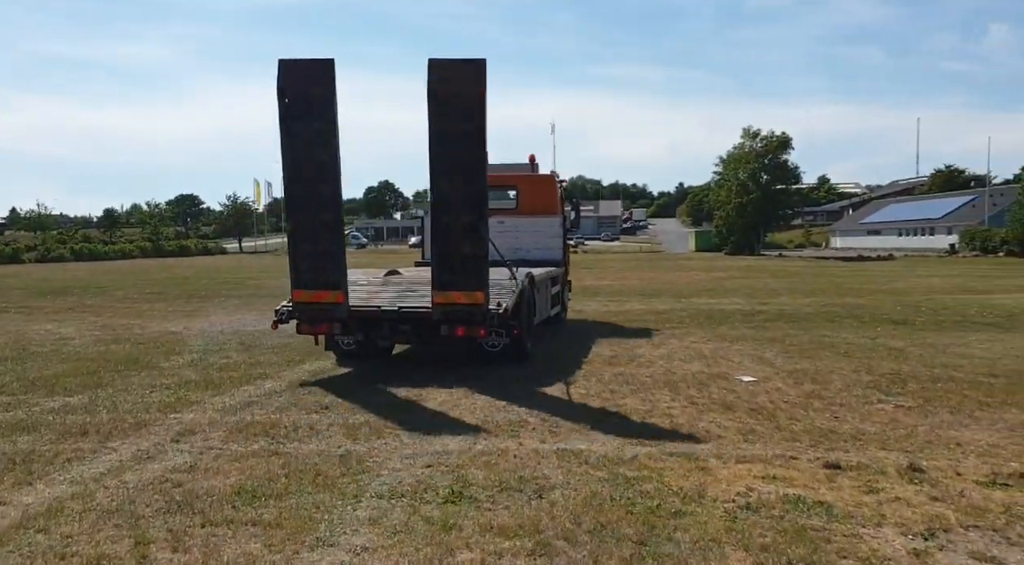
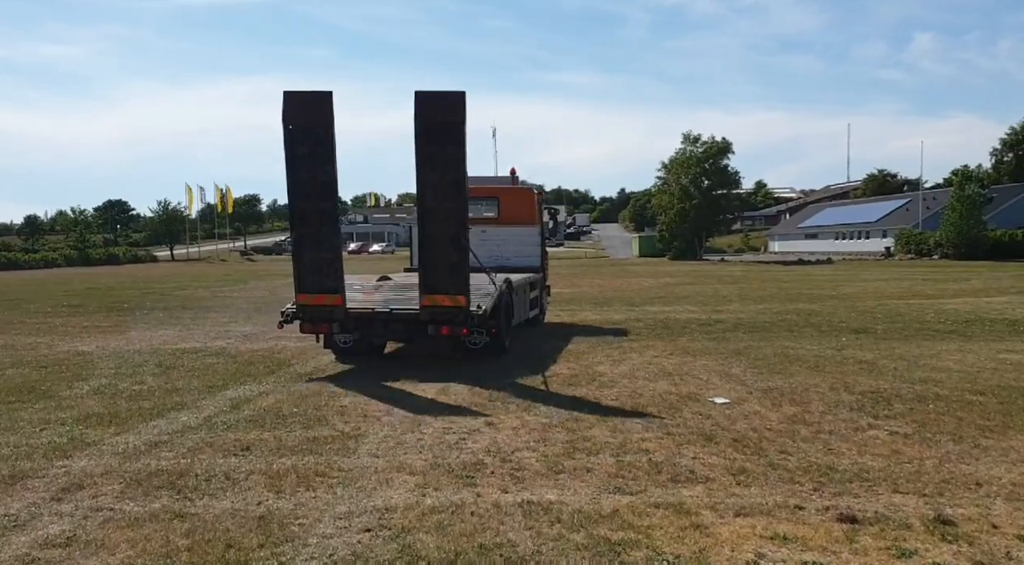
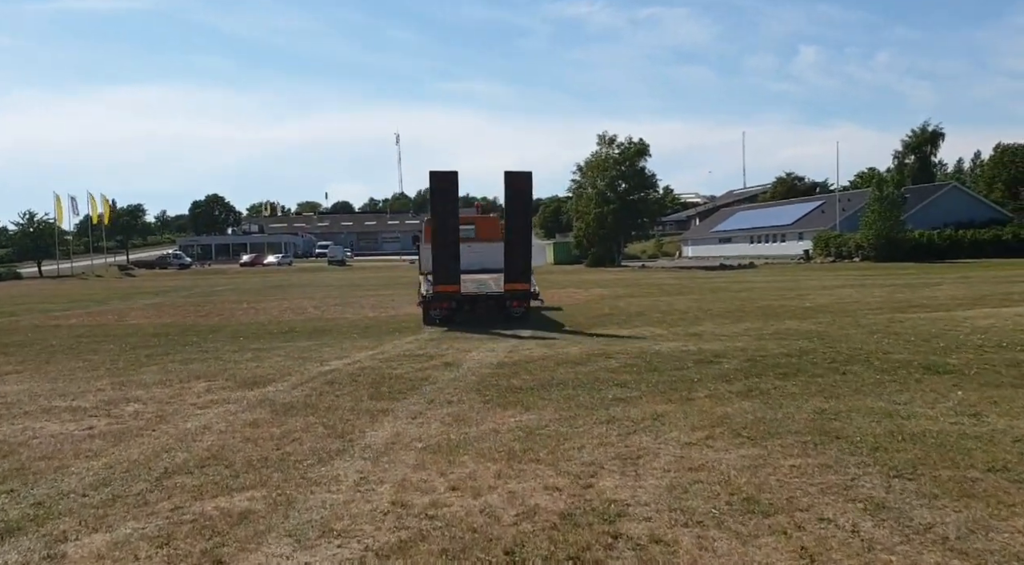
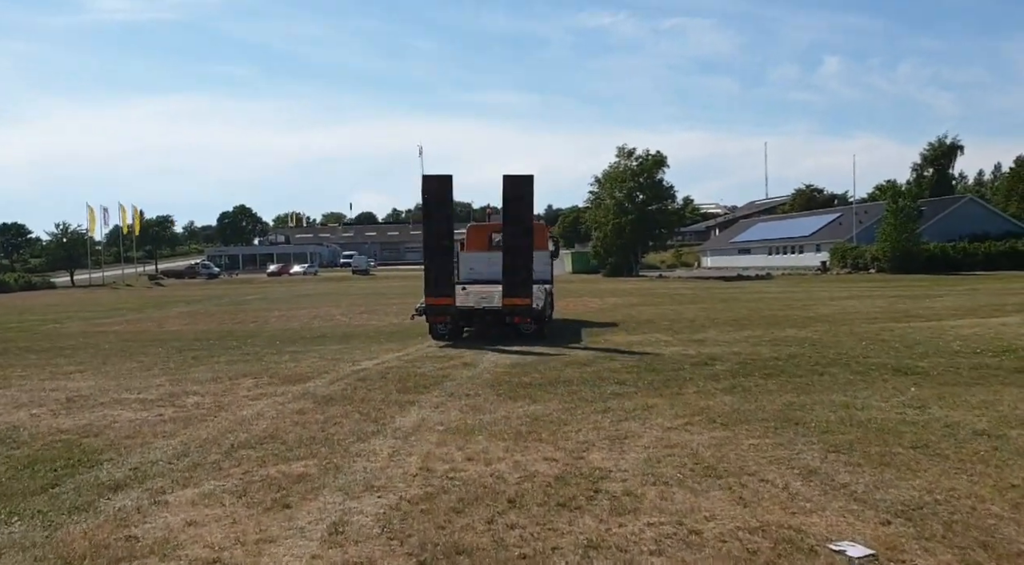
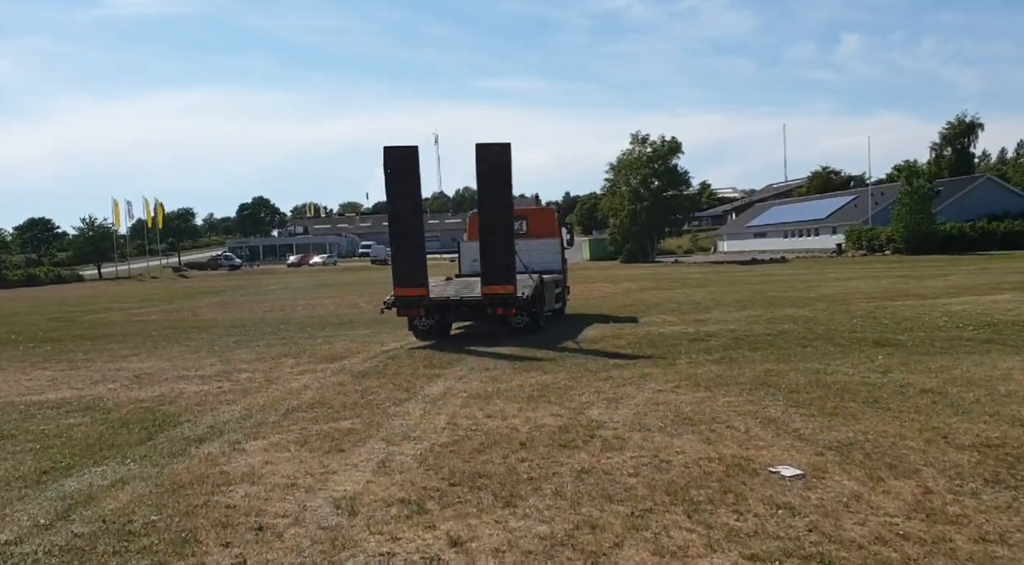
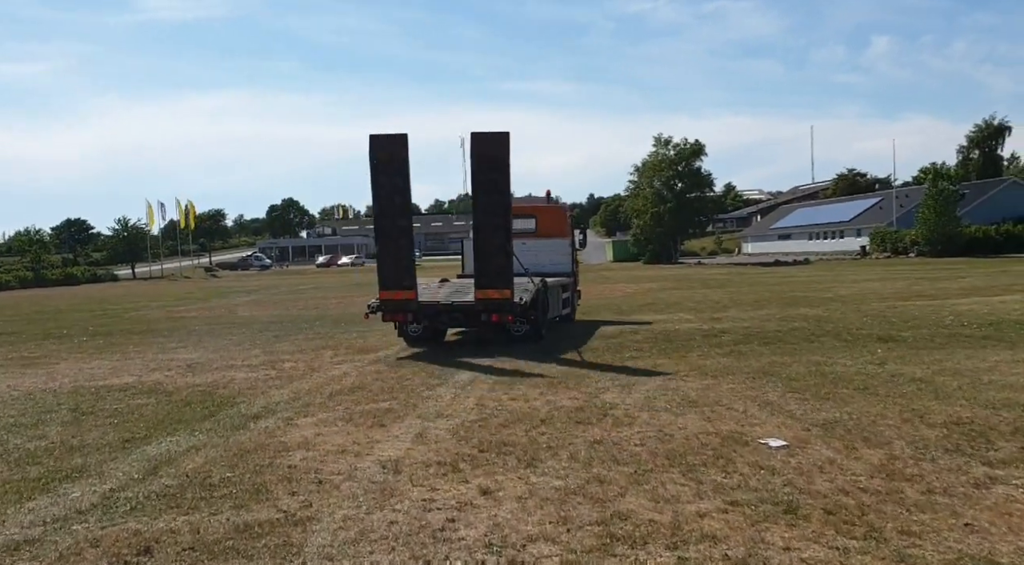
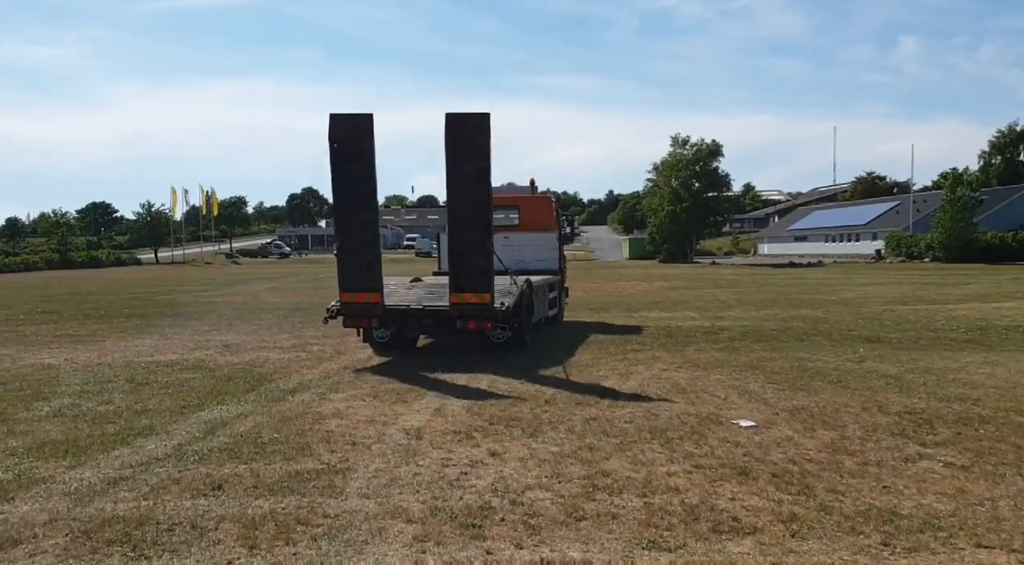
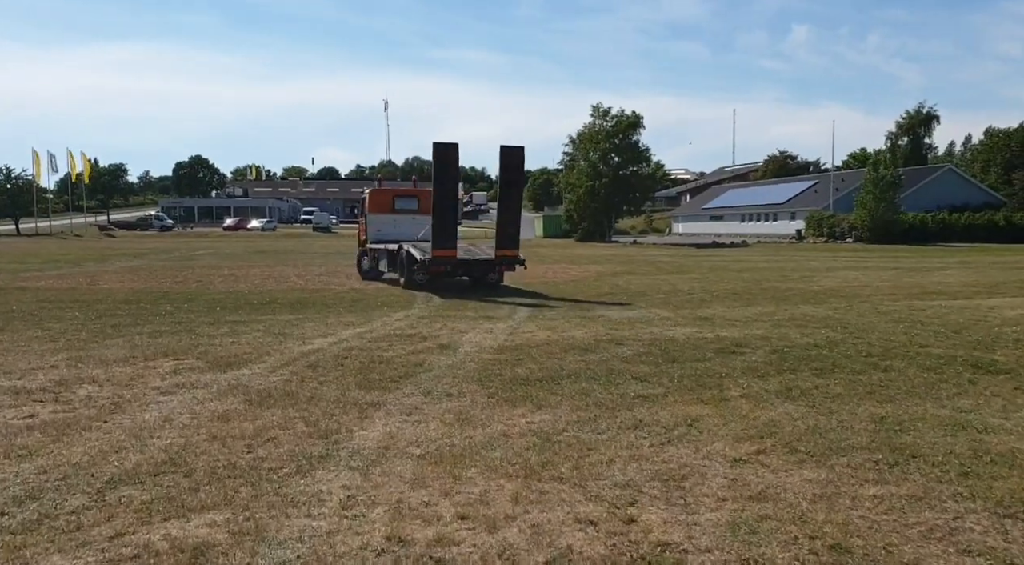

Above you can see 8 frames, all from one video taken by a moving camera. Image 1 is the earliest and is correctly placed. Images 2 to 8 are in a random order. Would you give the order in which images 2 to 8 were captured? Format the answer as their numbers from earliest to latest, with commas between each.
2, 7, 6, 5, 4, 3, 8
